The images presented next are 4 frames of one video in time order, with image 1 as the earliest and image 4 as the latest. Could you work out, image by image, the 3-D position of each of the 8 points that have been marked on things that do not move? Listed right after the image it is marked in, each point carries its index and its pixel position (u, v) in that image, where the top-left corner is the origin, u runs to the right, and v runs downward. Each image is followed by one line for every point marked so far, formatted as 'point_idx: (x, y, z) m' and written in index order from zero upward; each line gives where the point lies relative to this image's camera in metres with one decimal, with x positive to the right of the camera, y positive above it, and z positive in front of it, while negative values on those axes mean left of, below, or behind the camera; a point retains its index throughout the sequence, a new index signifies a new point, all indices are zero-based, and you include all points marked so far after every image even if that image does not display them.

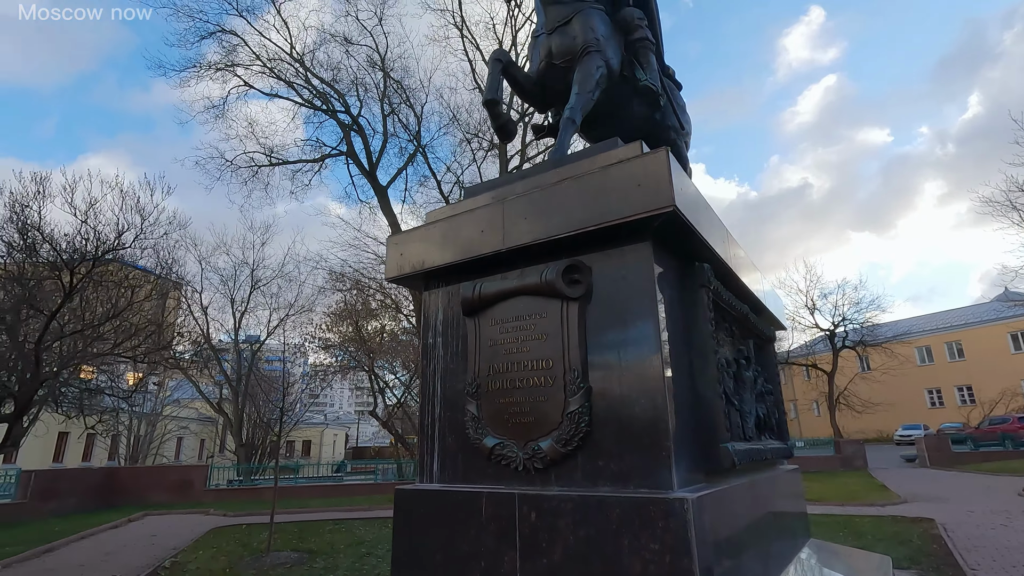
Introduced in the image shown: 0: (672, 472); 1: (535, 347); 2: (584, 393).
0: (+0.8, -1.0, +2.8) m
1: (+0.1, -0.4, +3.4) m
2: (+0.4, -0.6, +3.2) m
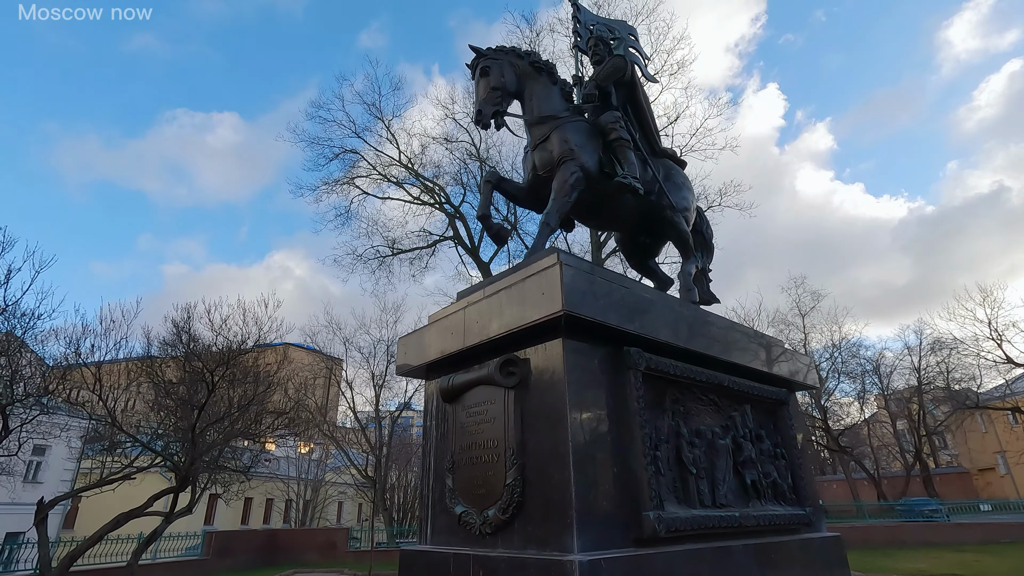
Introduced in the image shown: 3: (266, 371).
0: (+0.4, -1.6, +3.4) m
1: (-0.2, -1.1, +4.2) m
2: (0.0, -1.3, +3.8) m
3: (-6.0, -2.0, +12.9) m
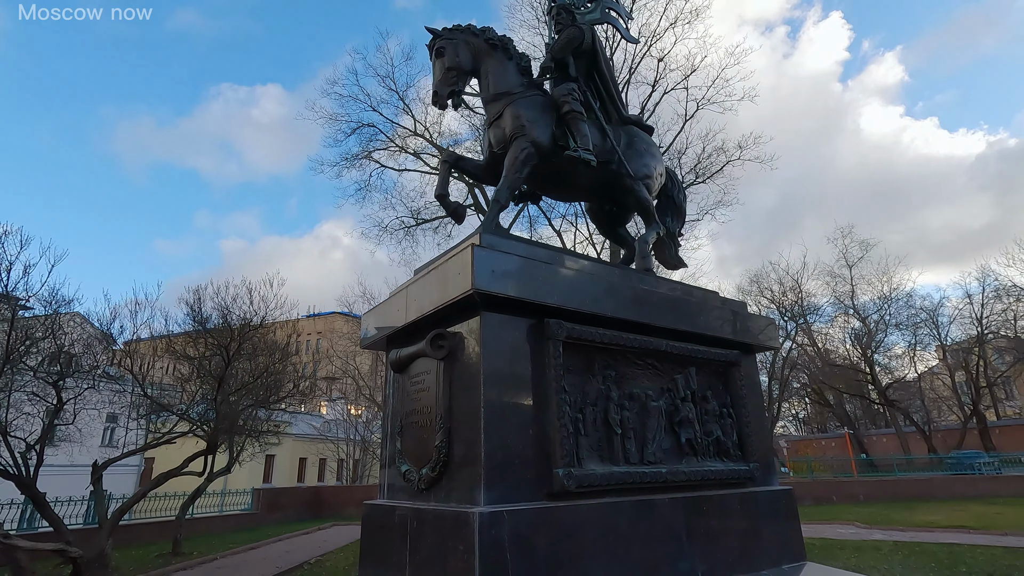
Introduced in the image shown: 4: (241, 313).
0: (-0.2, -1.4, +3.8) m
1: (-0.8, -0.9, +4.6) m
2: (-0.5, -1.1, +4.2) m
3: (-5.8, -1.4, +13.8) m
4: (-6.4, -0.6, +12.9) m
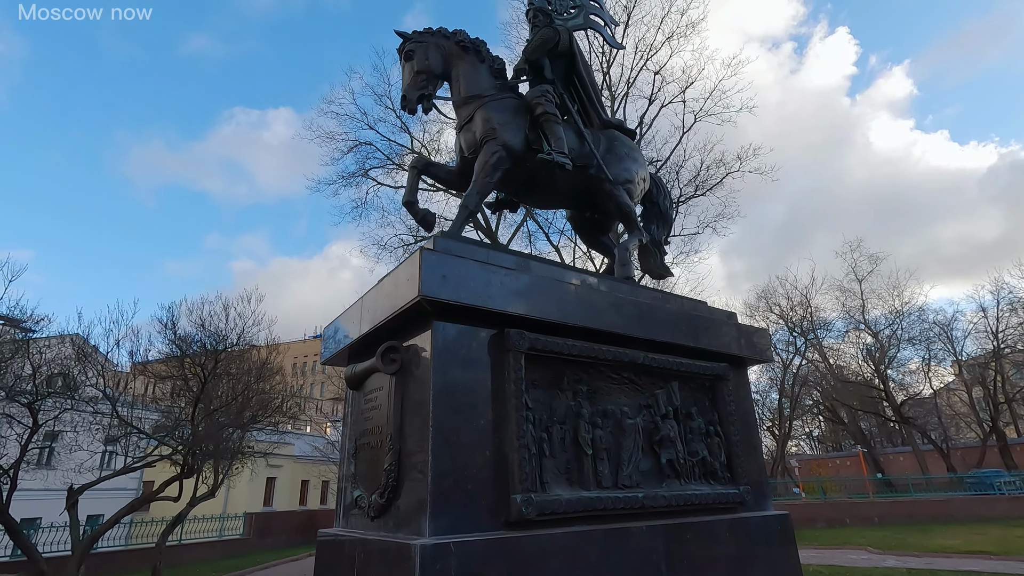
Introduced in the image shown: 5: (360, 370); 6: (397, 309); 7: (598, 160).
0: (-0.5, -1.5, +3.4) m
1: (-1.1, -1.0, +4.2) m
2: (-0.9, -1.2, +3.9) m
3: (-6.0, -1.9, +13.5) m
4: (-6.5, -1.0, +12.6) m
5: (-1.3, -0.7, +4.5) m
6: (-0.9, -0.2, +4.1) m
7: (+1.0, +1.5, +6.2) m
